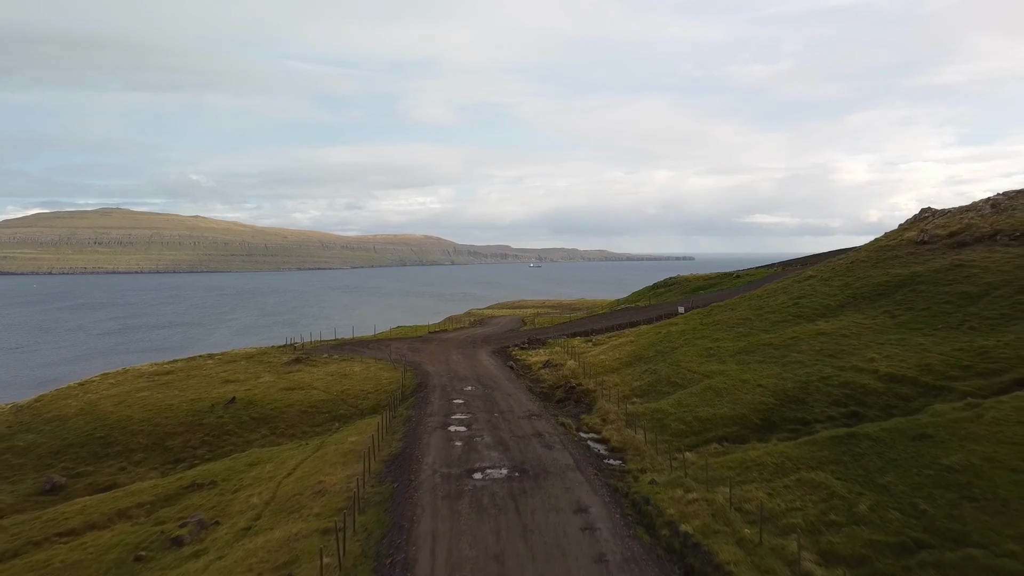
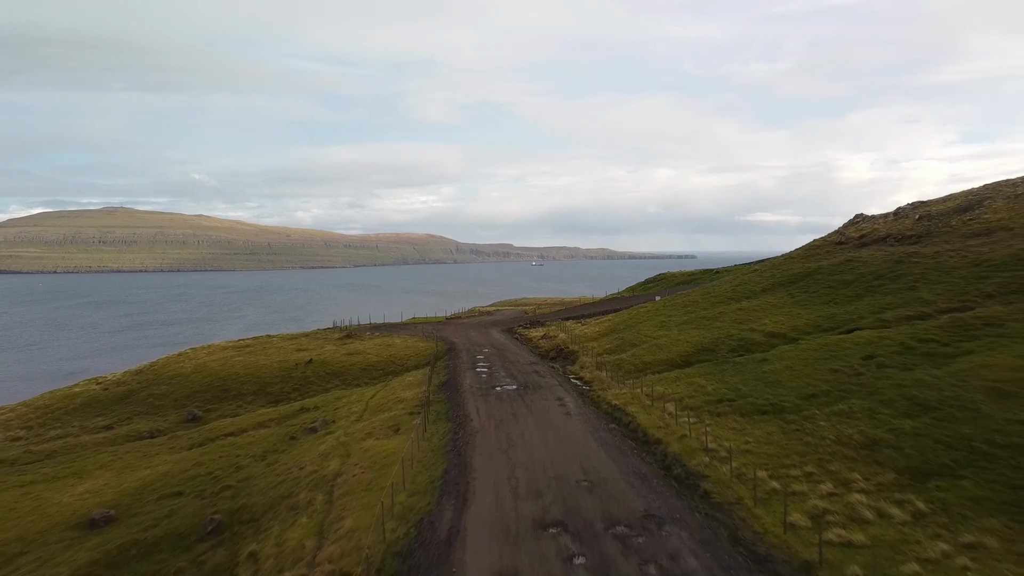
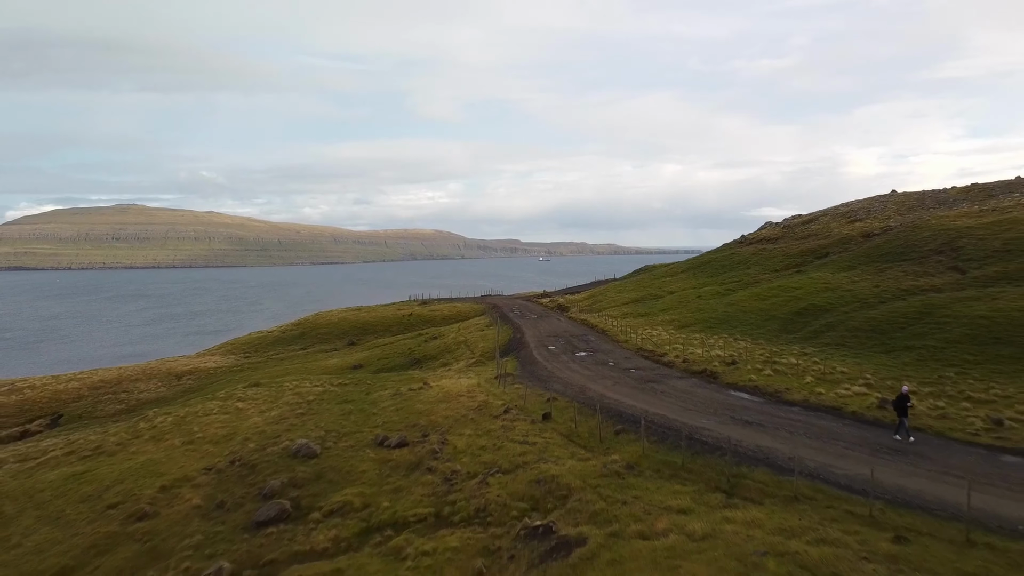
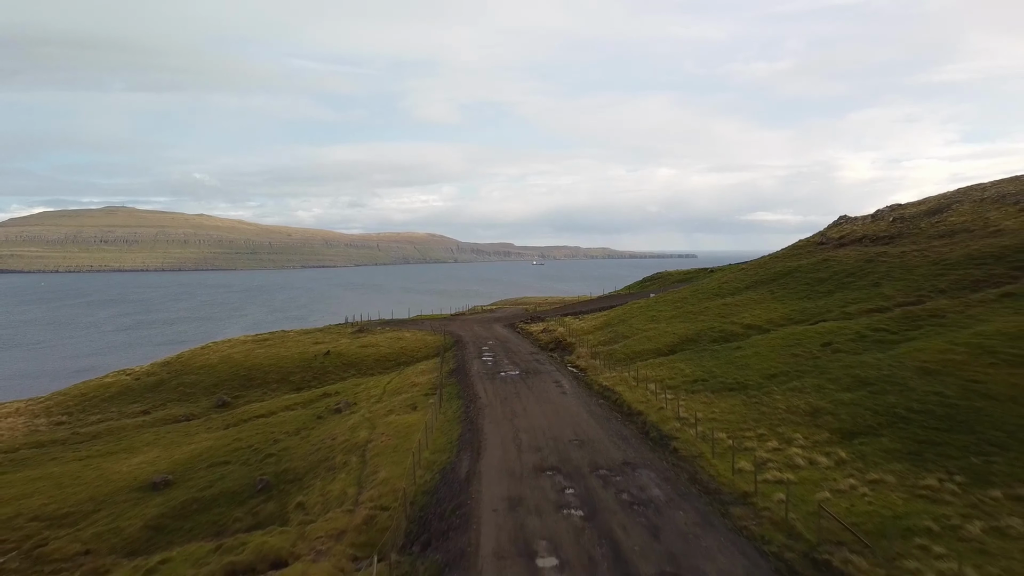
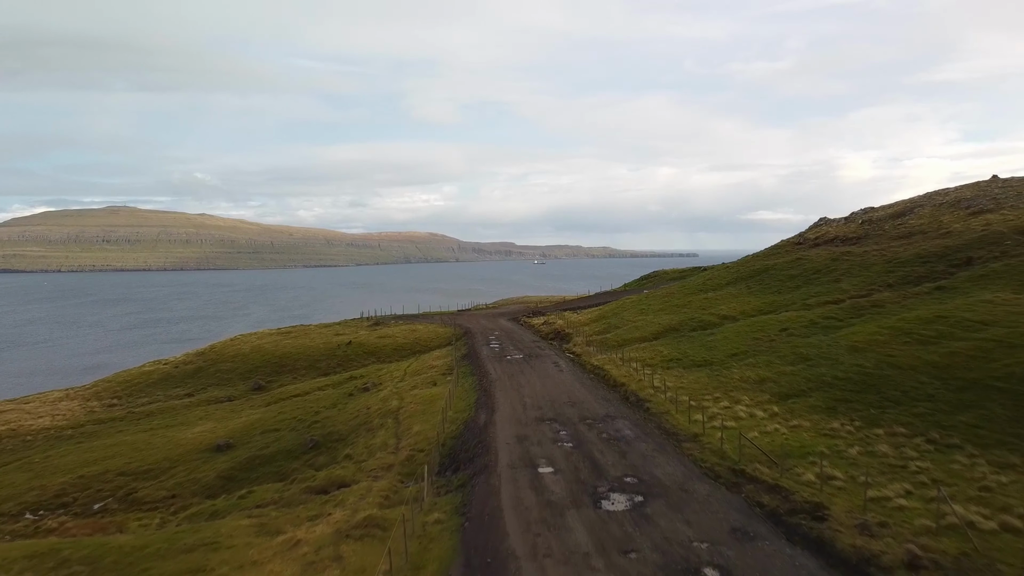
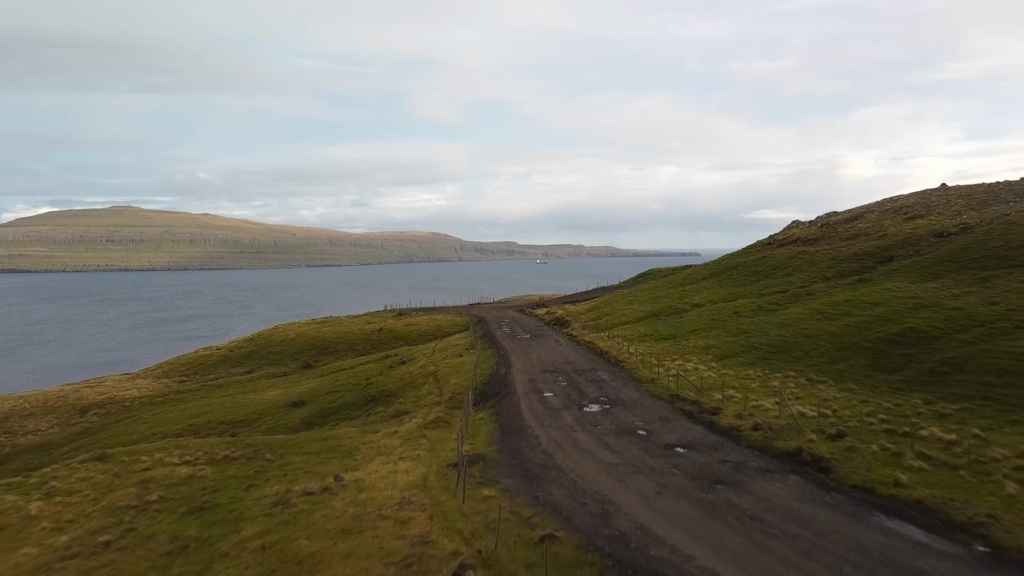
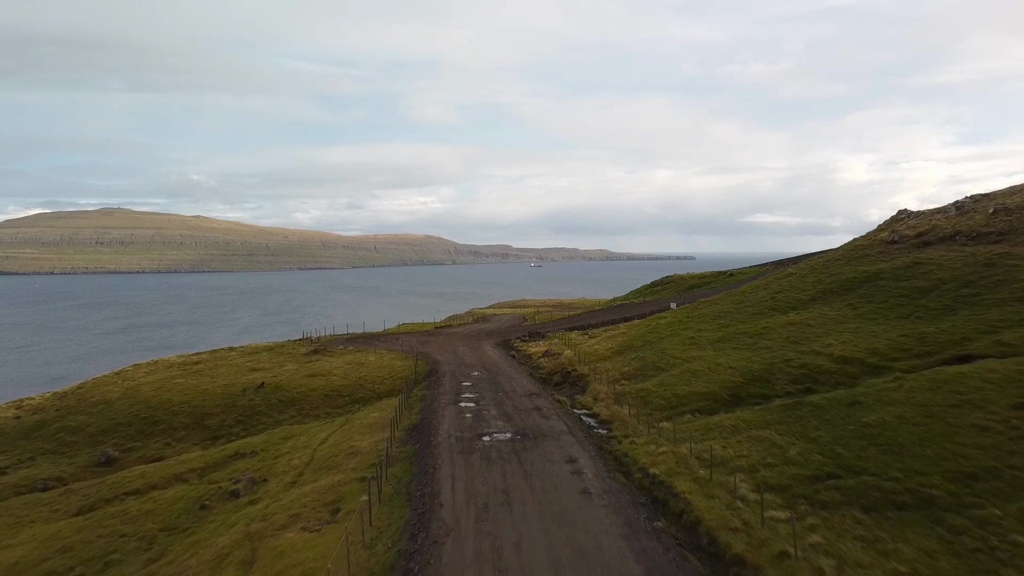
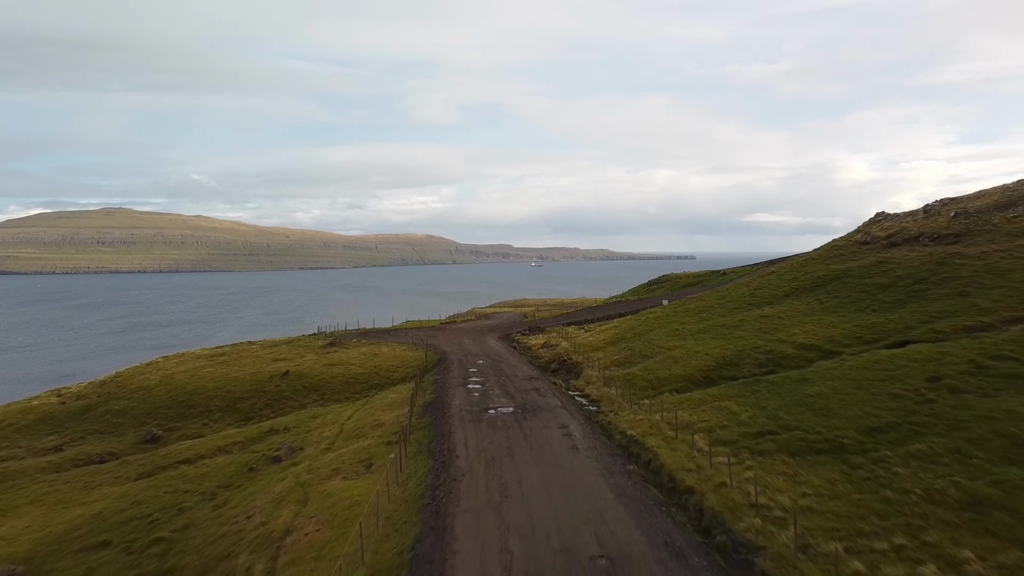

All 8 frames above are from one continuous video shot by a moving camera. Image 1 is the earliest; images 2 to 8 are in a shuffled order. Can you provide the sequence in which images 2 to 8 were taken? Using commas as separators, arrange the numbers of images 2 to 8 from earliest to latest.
7, 8, 2, 4, 5, 6, 3
